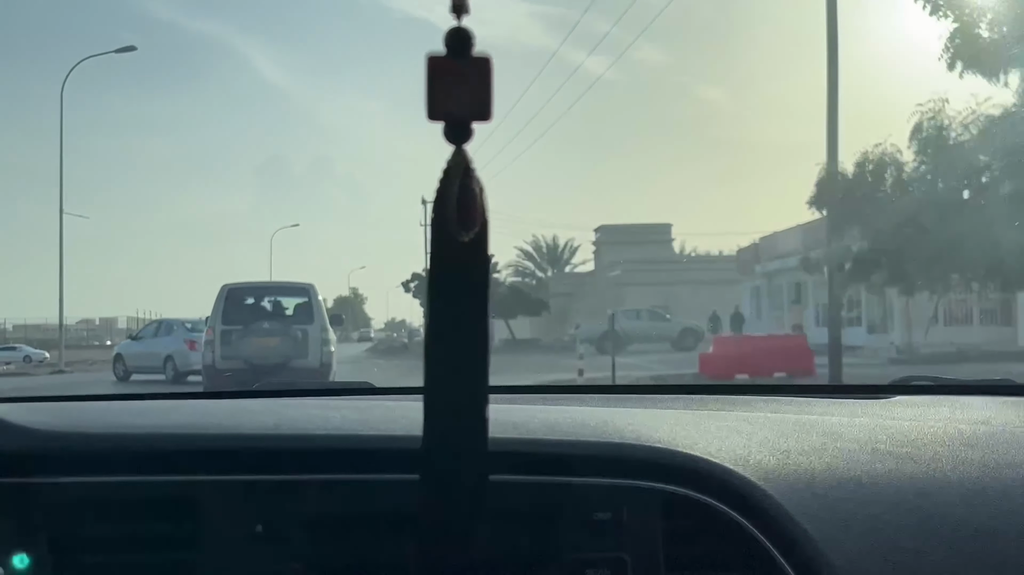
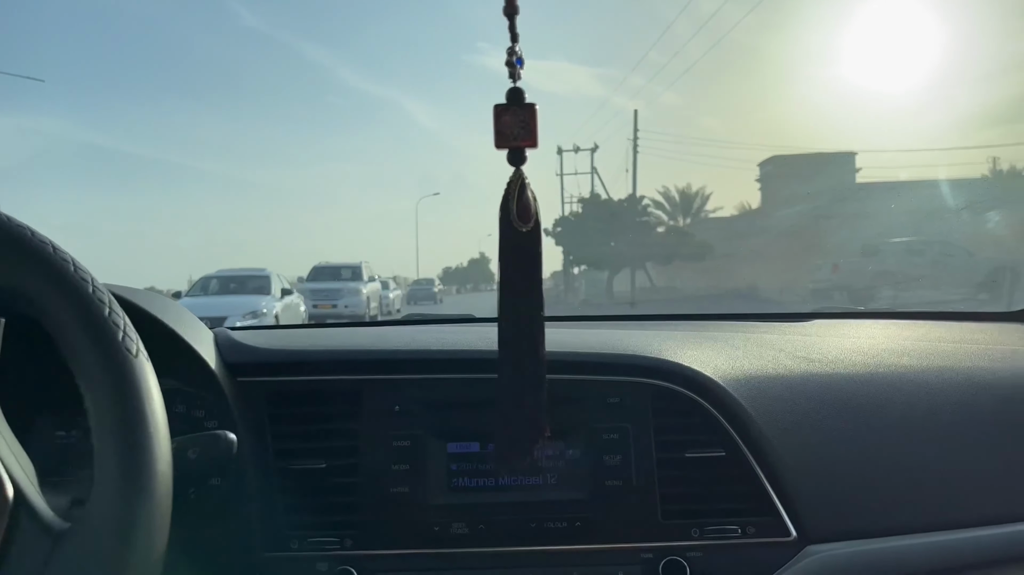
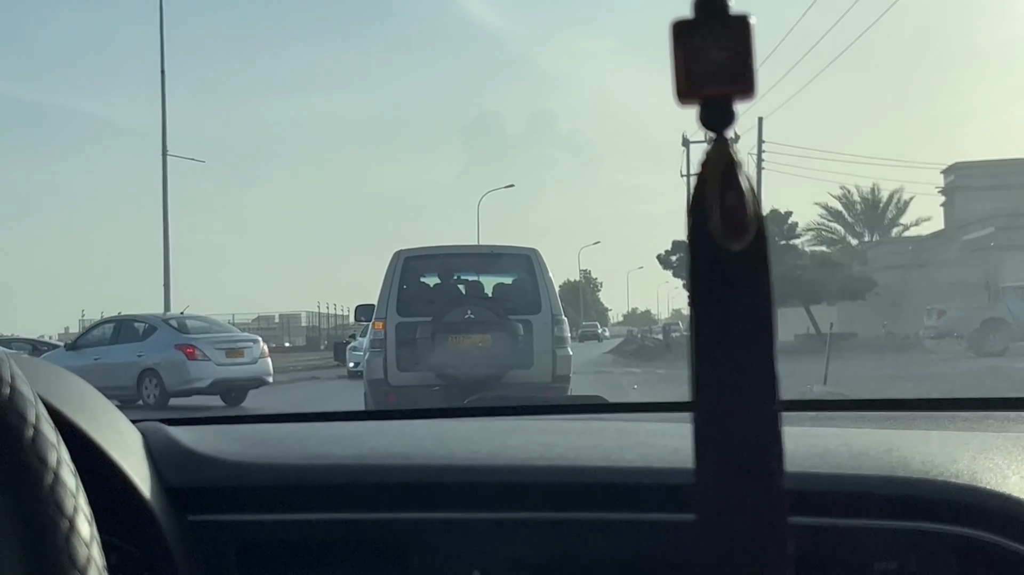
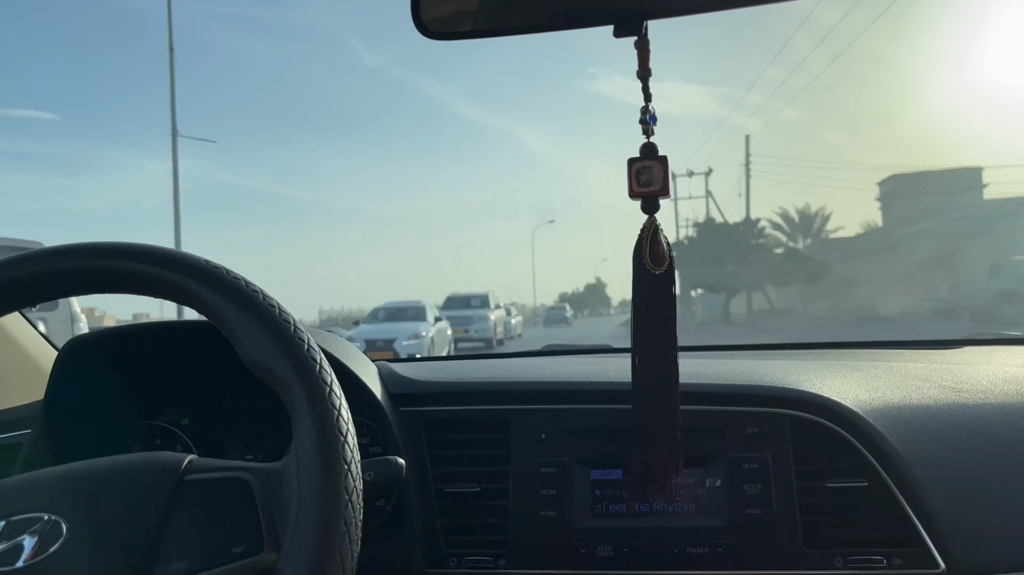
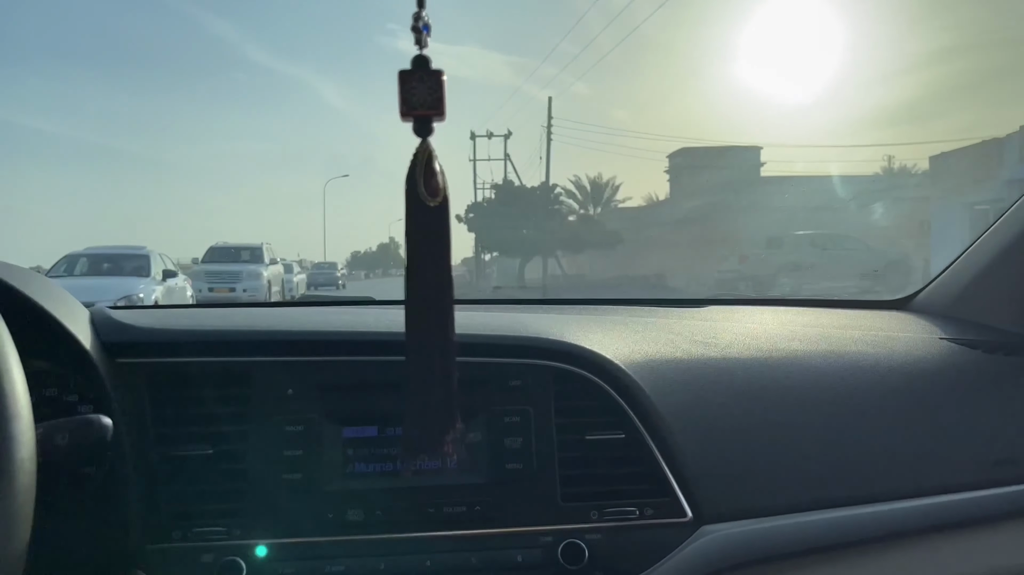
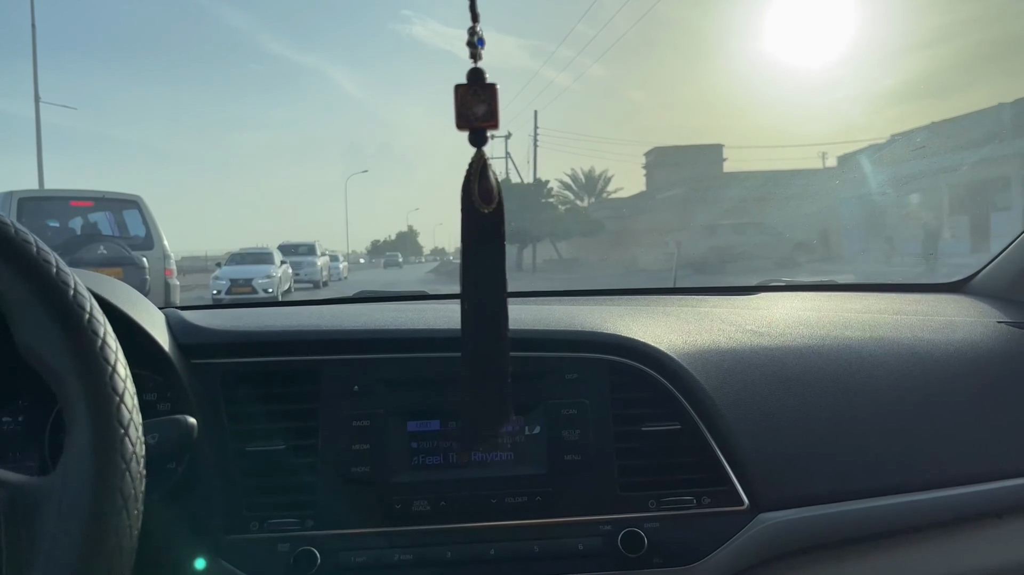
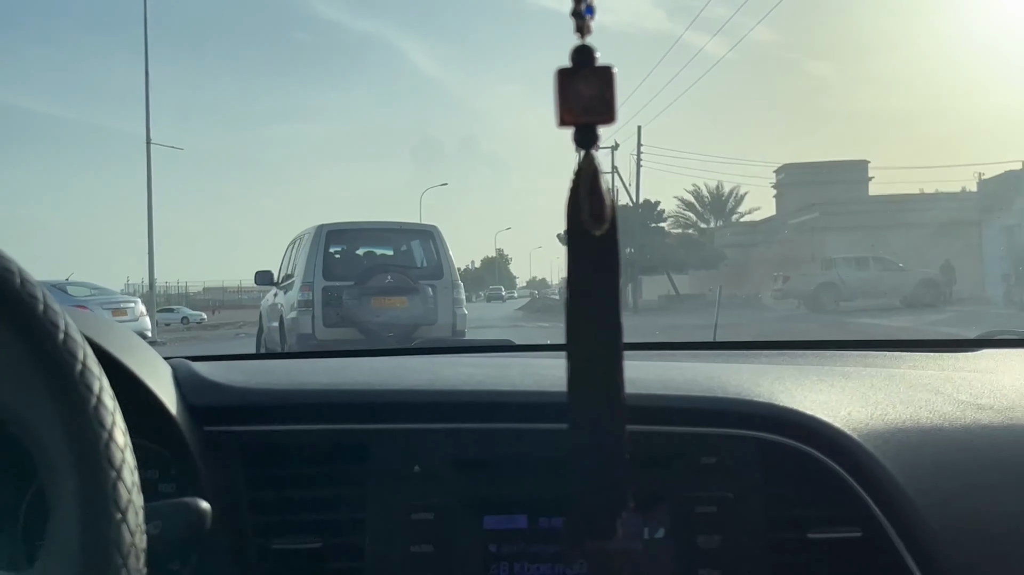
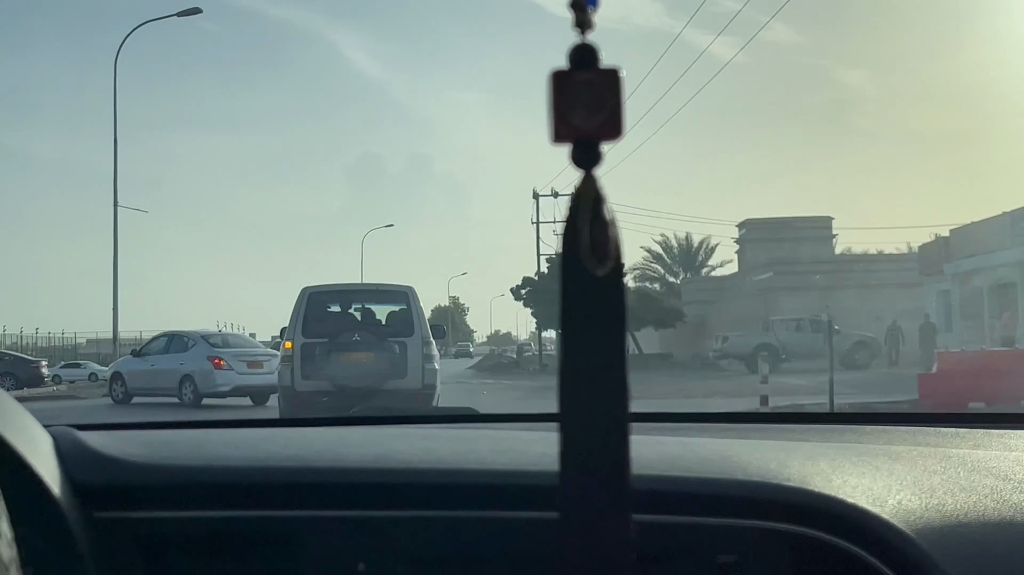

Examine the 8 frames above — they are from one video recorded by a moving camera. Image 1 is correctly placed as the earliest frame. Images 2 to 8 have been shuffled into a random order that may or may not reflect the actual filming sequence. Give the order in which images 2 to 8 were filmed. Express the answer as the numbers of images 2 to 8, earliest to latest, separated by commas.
8, 3, 7, 6, 4, 2, 5
